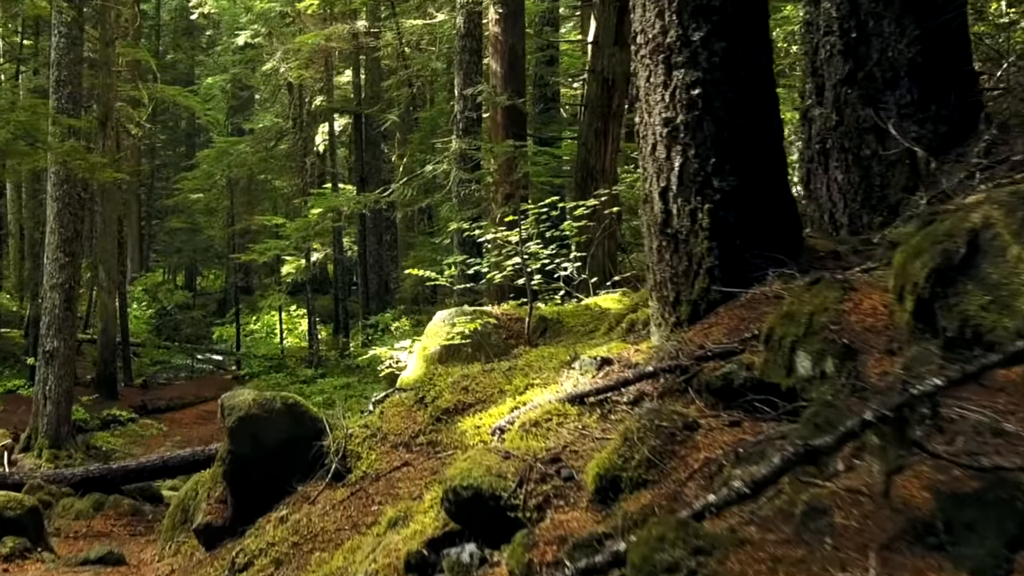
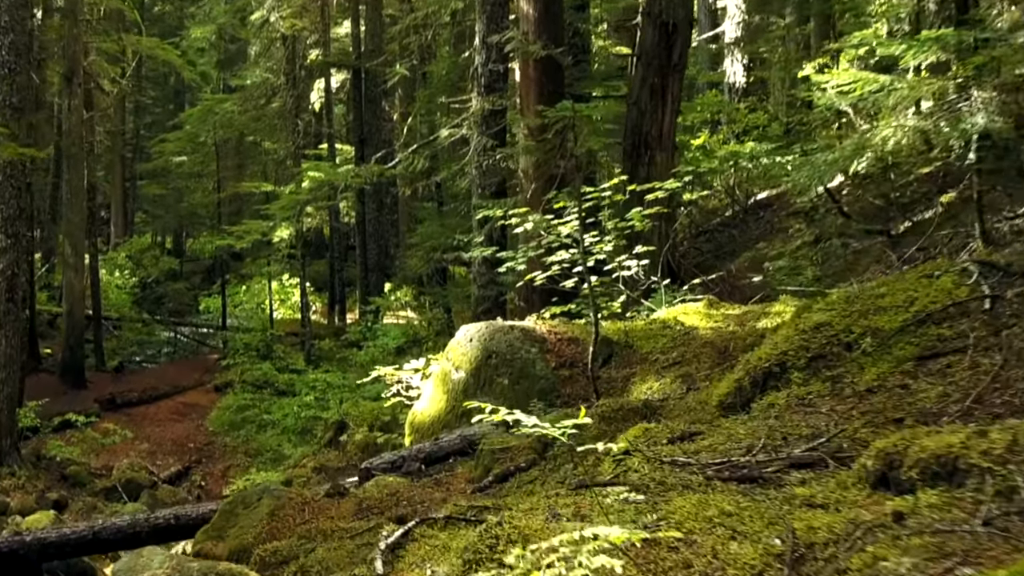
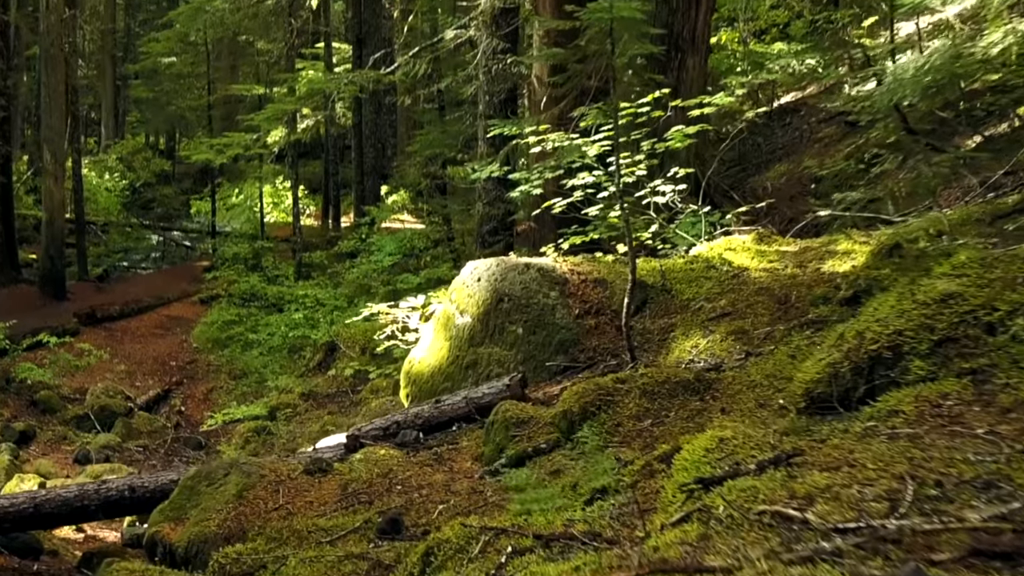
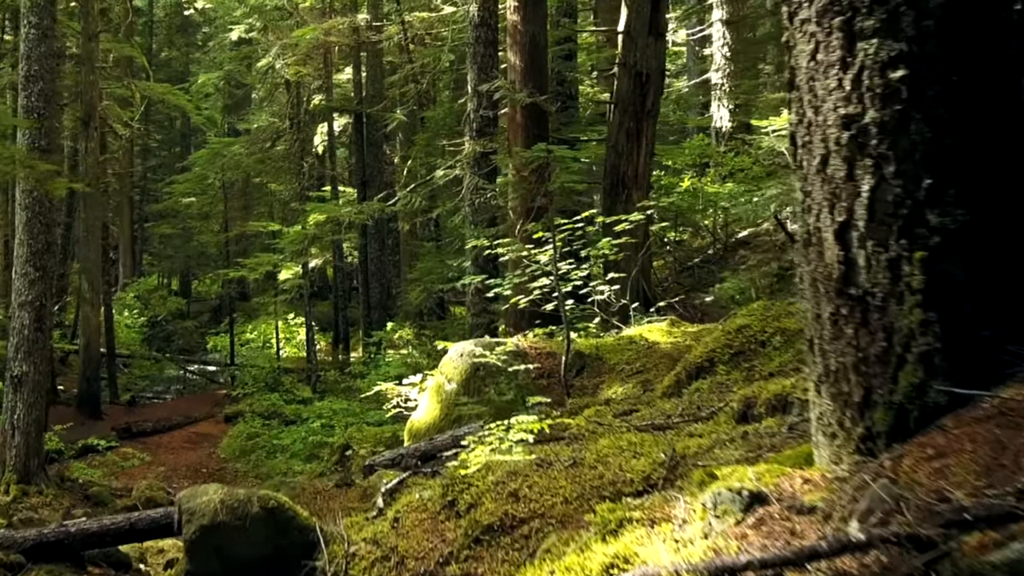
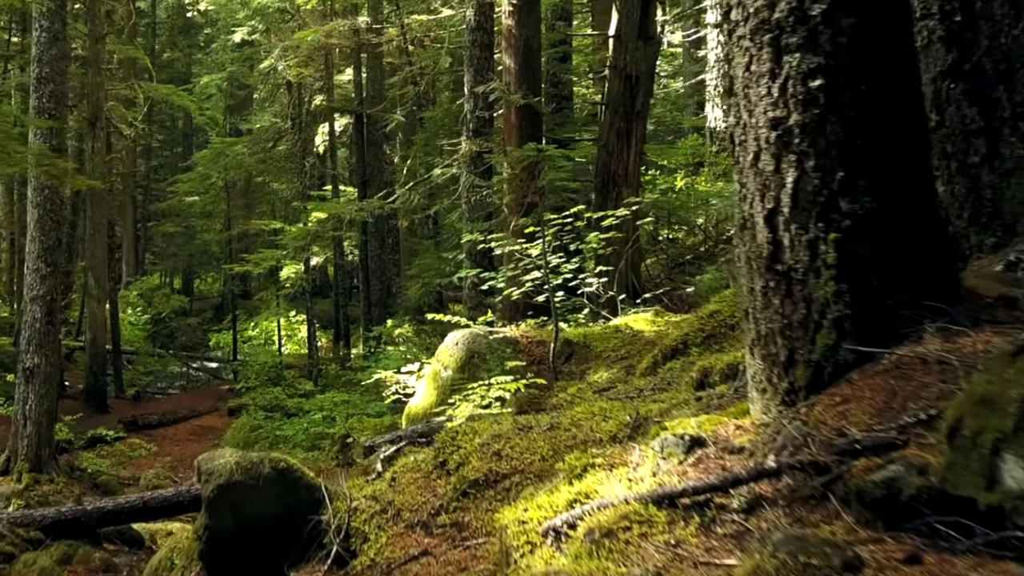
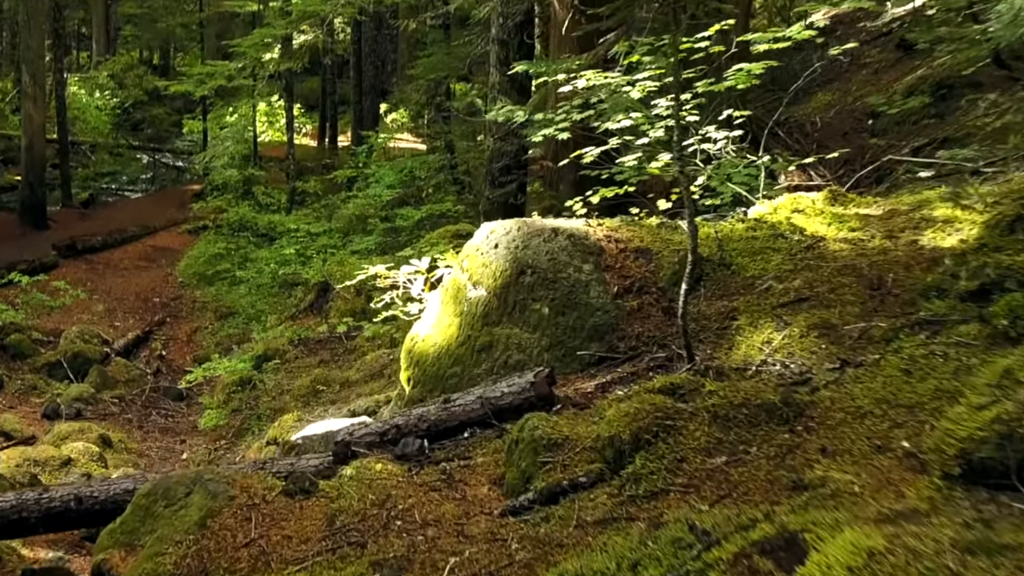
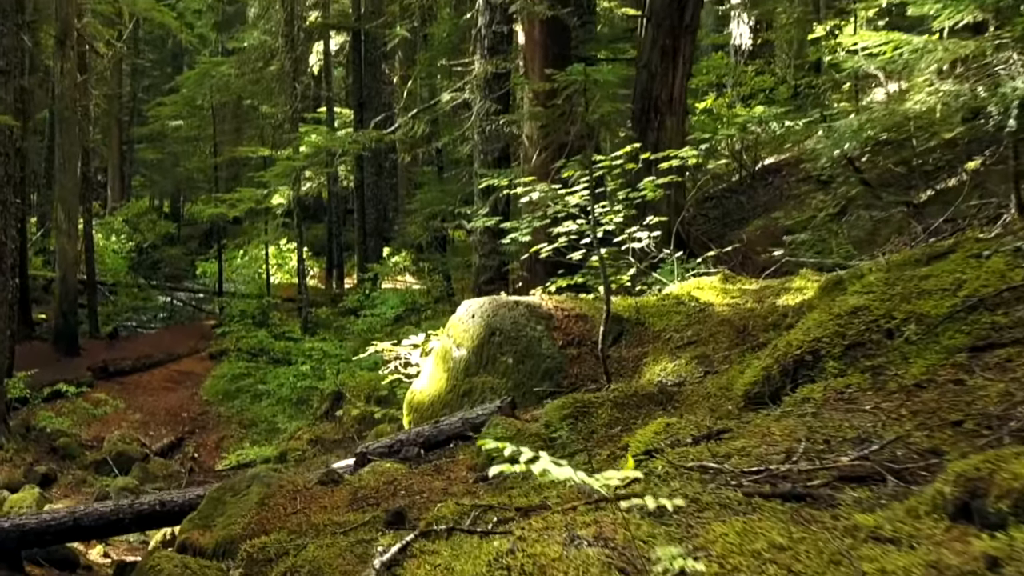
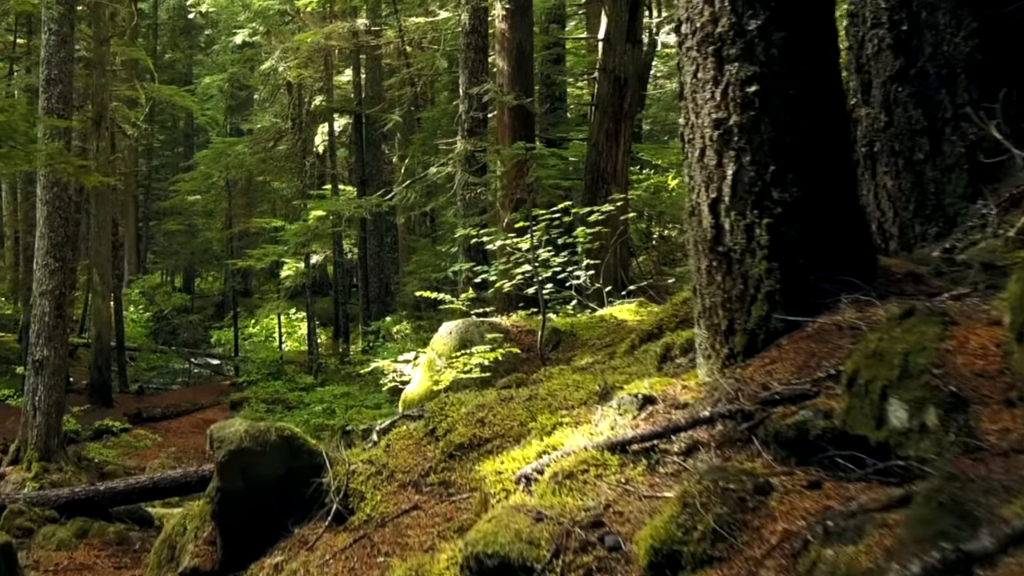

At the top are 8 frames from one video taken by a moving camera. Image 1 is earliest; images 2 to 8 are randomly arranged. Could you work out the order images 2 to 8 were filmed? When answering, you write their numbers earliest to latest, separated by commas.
8, 5, 4, 2, 7, 3, 6
